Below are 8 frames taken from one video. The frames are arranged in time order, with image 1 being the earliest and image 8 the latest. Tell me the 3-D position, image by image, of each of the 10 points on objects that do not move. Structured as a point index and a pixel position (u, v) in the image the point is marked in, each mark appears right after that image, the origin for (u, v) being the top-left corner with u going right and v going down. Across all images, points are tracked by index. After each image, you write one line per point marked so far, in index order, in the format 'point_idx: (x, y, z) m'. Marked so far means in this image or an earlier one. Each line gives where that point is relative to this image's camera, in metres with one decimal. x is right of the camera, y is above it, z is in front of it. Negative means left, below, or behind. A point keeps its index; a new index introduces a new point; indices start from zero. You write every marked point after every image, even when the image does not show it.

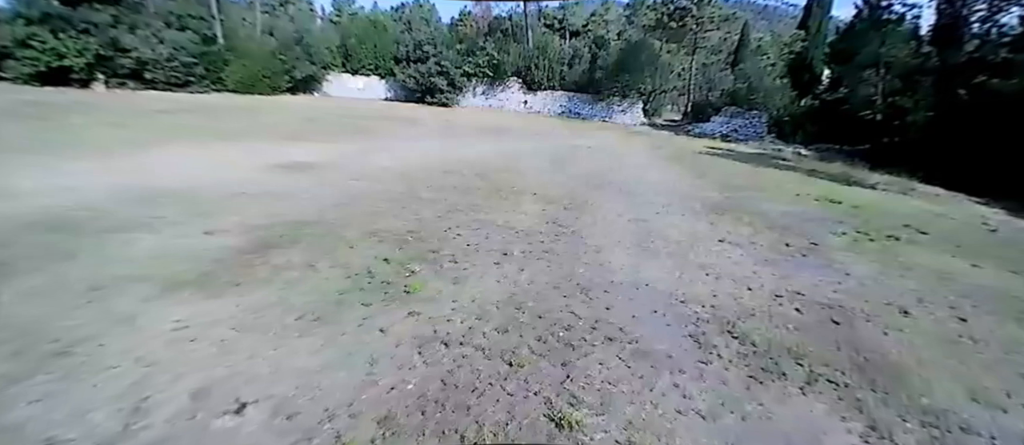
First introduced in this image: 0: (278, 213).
0: (-2.9, +0.1, +4.6) m
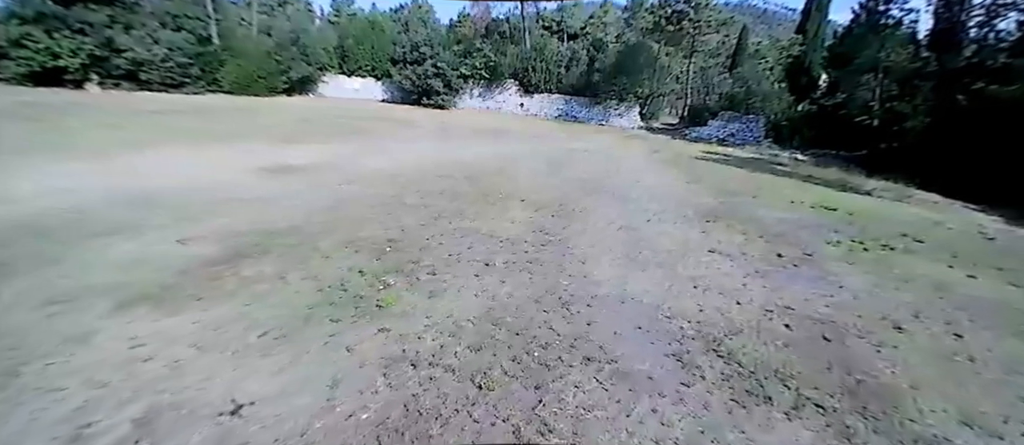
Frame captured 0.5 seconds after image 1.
0: (-3.1, 0.0, +4.5) m
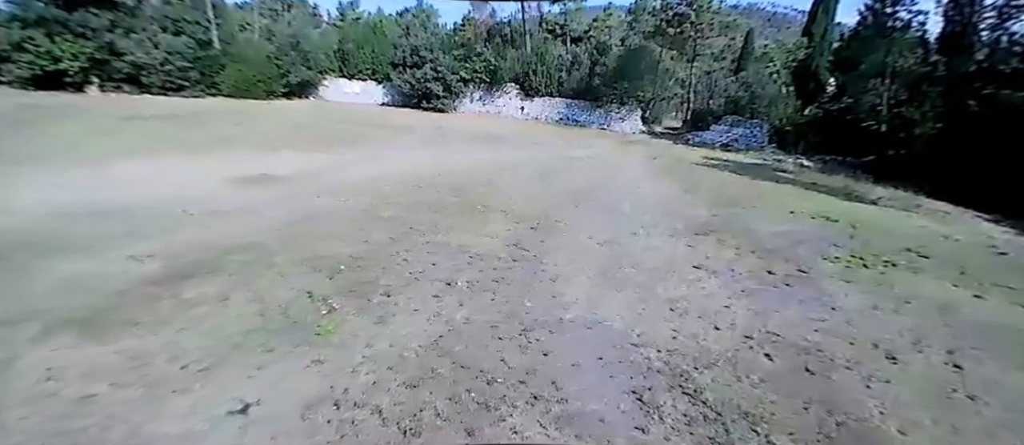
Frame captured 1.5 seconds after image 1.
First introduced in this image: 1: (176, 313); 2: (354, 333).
0: (-3.4, -0.1, +4.4) m
1: (-2.5, -0.6, +2.8) m
2: (-1.0, -0.8, +2.6) m
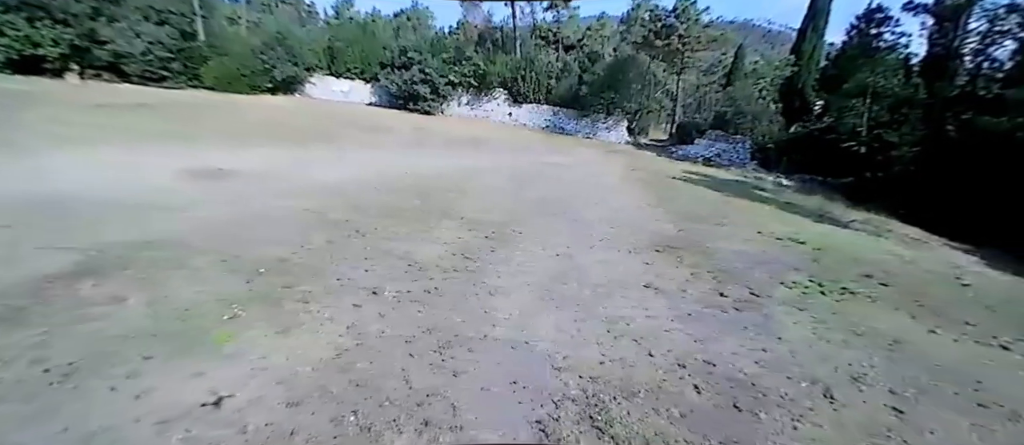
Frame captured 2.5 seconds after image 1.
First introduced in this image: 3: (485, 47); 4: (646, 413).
0: (-3.9, -0.1, +4.2) m
1: (-3.1, -0.6, +2.6) m
2: (-1.6, -0.9, +2.5) m
3: (-1.3, +8.8, +19.0) m
4: (+0.8, -1.2, +2.3) m
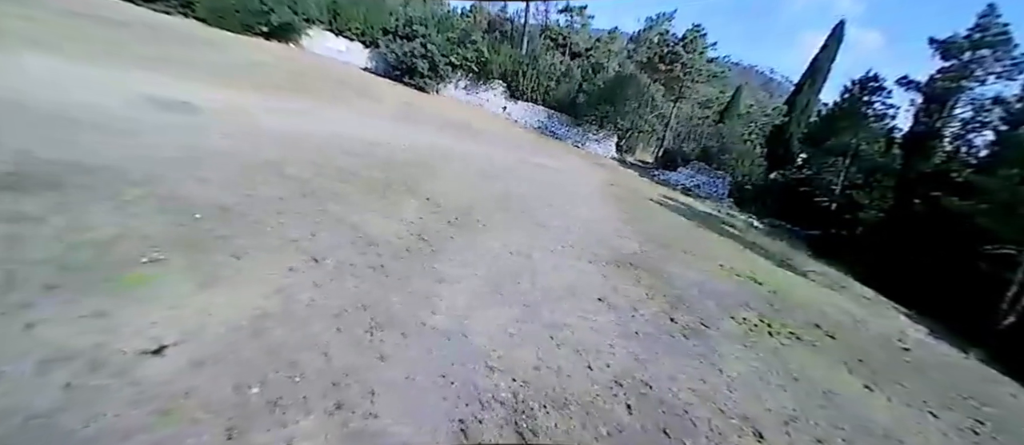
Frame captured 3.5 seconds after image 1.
0: (-4.3, +0.7, +3.8) m
1: (-3.4, 0.0, +2.3) m
2: (-2.0, -0.5, +2.2) m
3: (-0.9, +9.2, +18.7) m
4: (+0.4, -1.2, +2.3) m
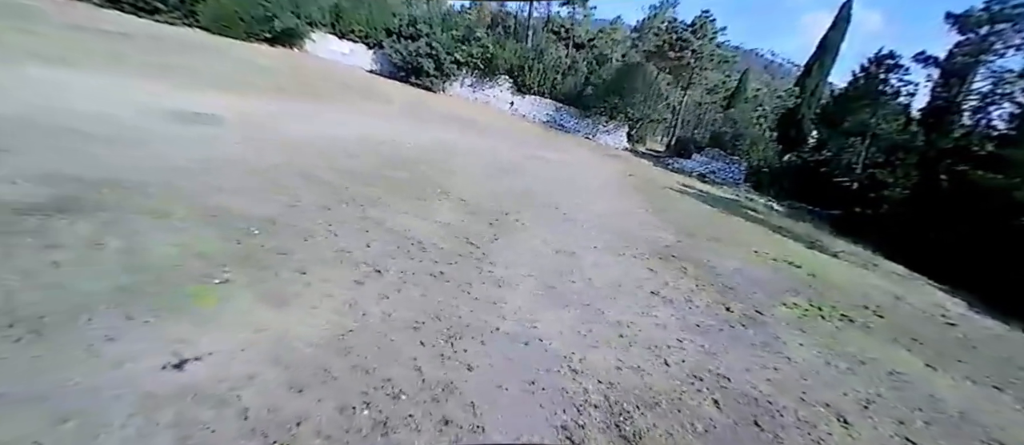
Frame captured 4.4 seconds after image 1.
0: (-3.8, +0.5, +3.8) m
1: (-2.9, -0.1, +2.2) m
2: (-1.4, -0.6, +2.2) m
3: (-0.8, +9.4, +18.6) m
4: (+0.9, -1.2, +2.2) m
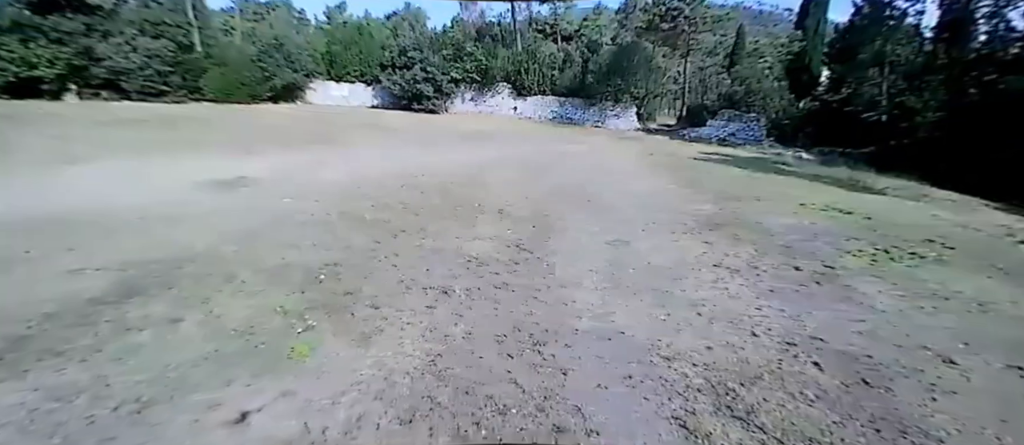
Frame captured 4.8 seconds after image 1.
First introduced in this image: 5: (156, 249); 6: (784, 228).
0: (-3.4, -0.2, +3.9) m
1: (-2.5, -0.7, +2.4) m
2: (-0.9, -0.8, +2.2) m
3: (-1.4, +8.9, +18.7) m
4: (+1.5, -1.0, +2.1) m
5: (-3.7, -0.3, +3.9) m
6: (+3.7, -0.1, +5.1) m
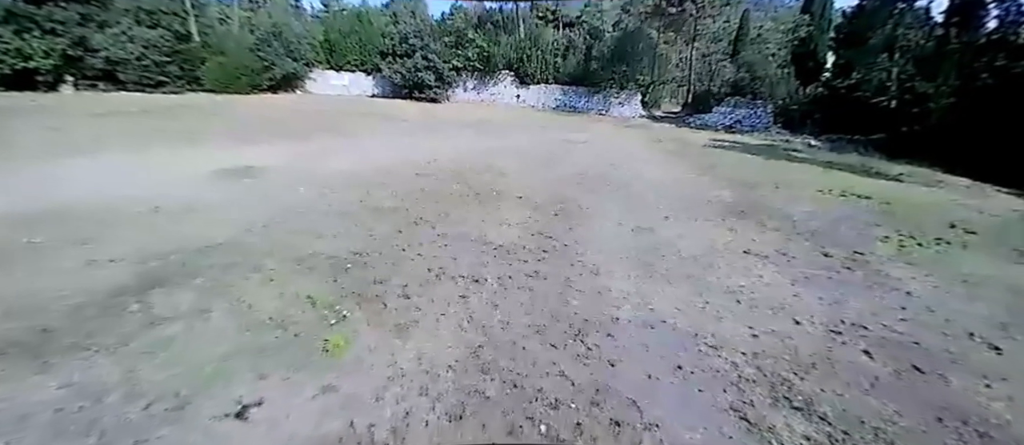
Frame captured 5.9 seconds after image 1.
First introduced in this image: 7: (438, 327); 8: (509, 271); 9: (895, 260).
0: (-3.1, -0.1, +3.8) m
1: (-2.2, -0.6, +2.2) m
2: (-0.7, -0.7, +2.1) m
3: (-1.3, +9.4, +18.4) m
4: (+1.7, -0.9, +2.0) m
5: (-3.4, -0.2, +3.8) m
6: (+3.9, +0.1, +5.0) m
7: (-0.5, -0.7, +2.3) m
8: (0.0, -0.4, +3.1) m
9: (+3.8, -0.4, +3.7) m
